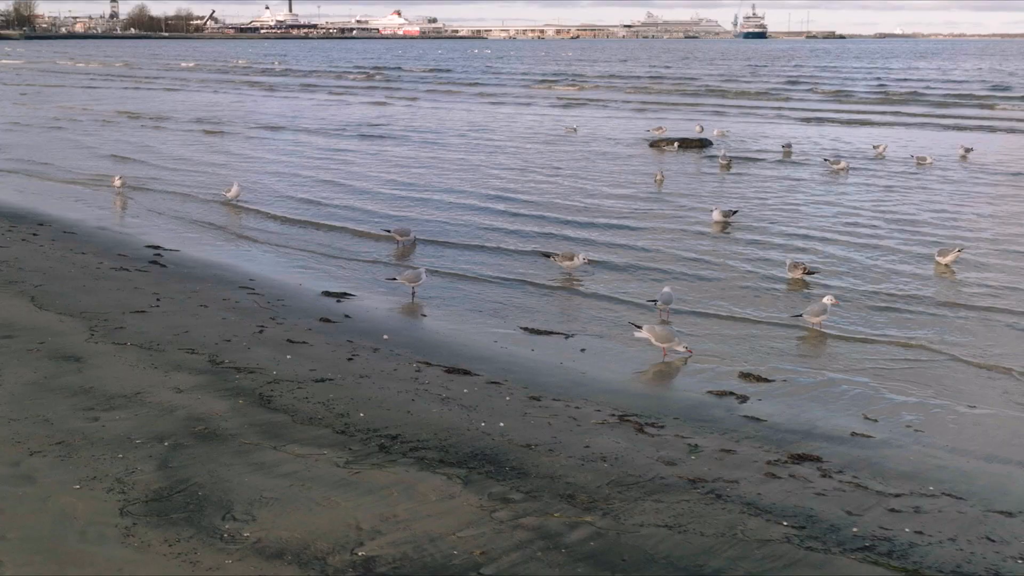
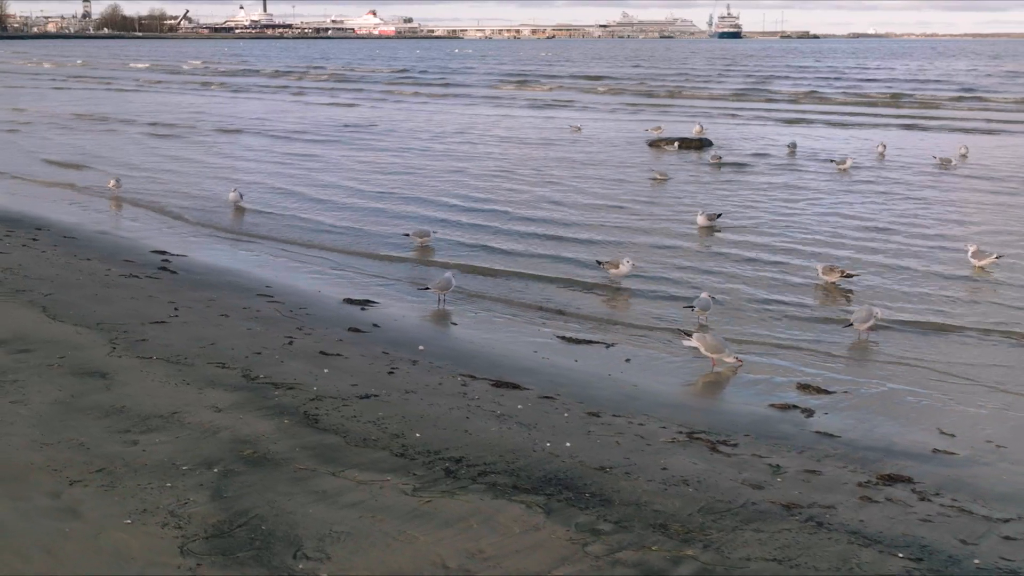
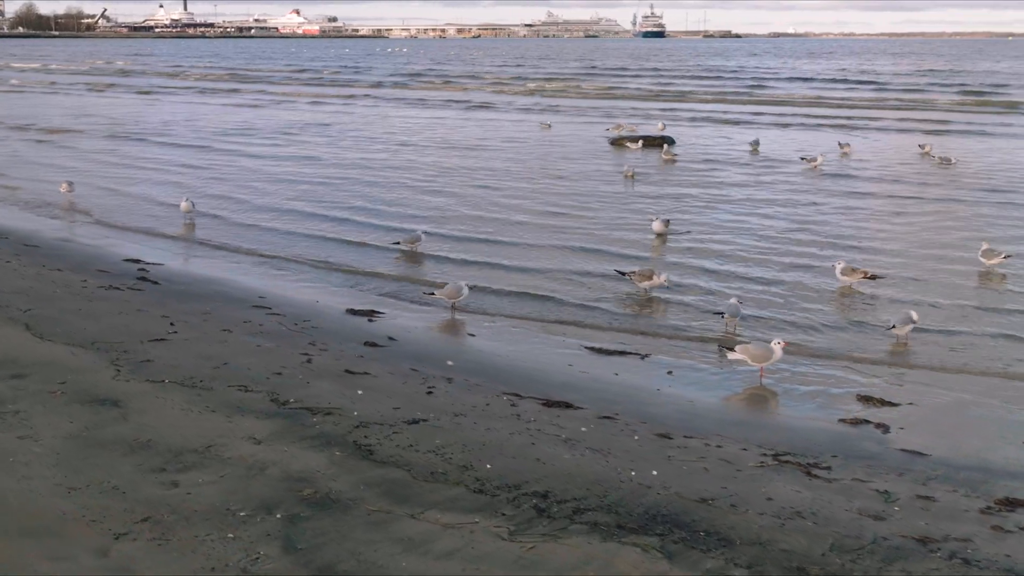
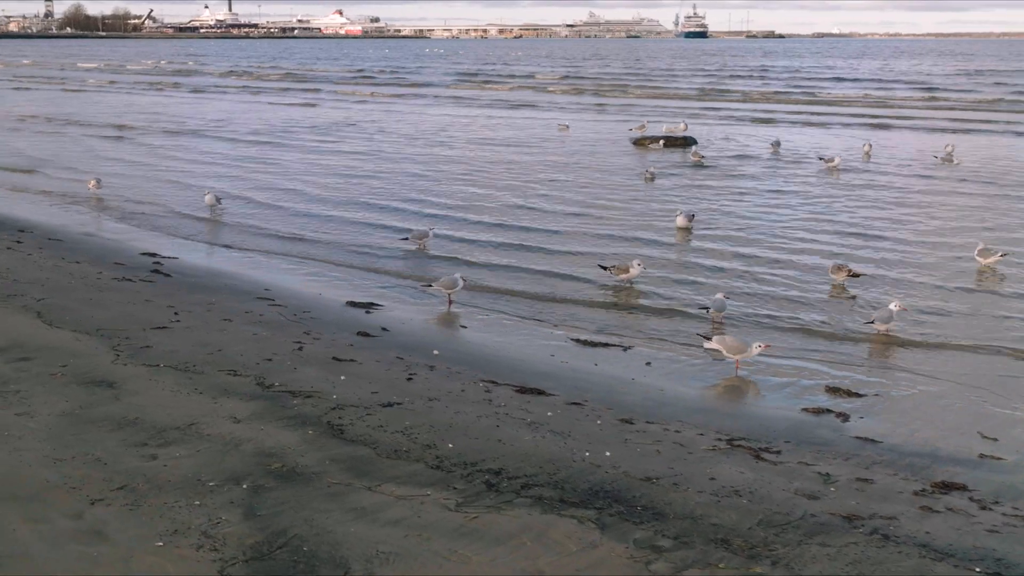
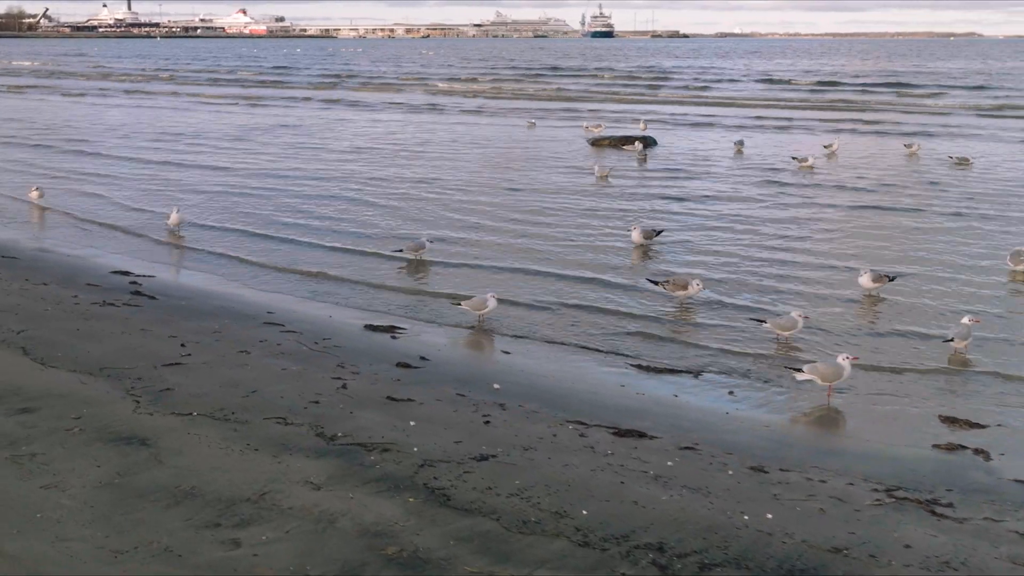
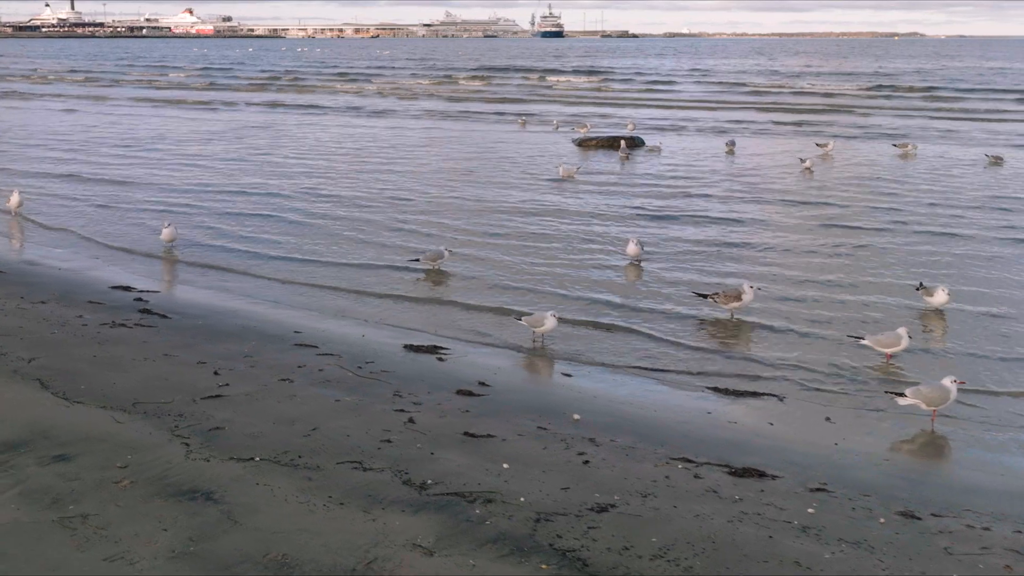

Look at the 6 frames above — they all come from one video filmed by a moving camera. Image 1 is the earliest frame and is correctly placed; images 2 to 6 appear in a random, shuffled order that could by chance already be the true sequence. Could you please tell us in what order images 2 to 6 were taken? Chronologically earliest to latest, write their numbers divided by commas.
2, 4, 3, 5, 6
